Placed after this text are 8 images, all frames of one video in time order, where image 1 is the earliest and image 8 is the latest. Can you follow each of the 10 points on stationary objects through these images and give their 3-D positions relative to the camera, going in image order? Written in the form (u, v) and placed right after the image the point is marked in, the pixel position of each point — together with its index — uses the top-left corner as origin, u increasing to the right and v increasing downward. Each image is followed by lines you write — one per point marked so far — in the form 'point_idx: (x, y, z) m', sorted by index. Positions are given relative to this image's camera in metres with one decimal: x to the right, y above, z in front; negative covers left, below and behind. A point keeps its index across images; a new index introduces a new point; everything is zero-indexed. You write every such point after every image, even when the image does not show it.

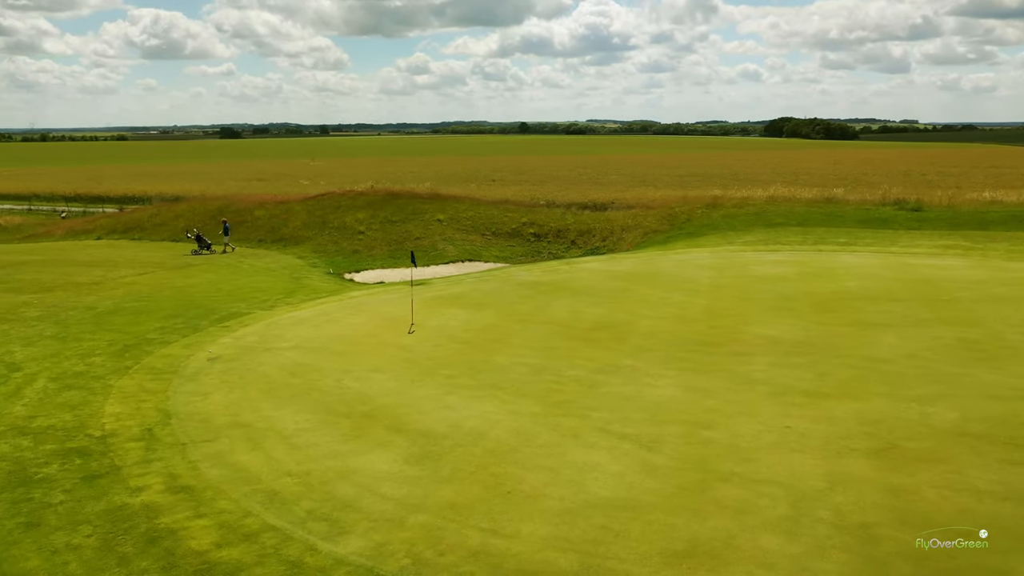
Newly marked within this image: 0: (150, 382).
0: (-4.9, -1.2, +11.2) m
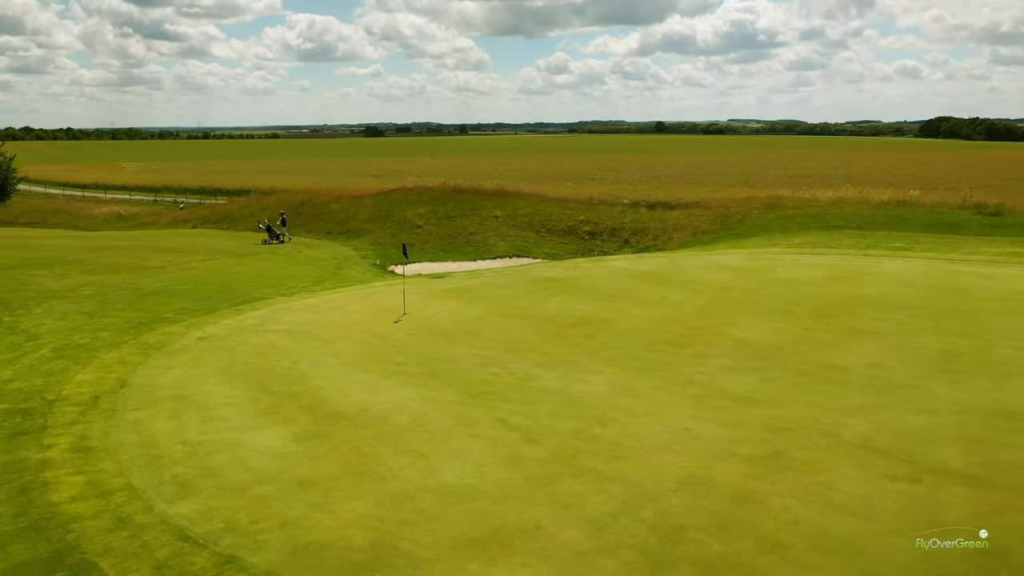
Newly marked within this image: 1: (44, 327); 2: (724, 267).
0: (-5.6, -1.0, +12.2) m
1: (-8.0, -0.7, +14.1) m
2: (+4.5, +0.4, +17.9) m
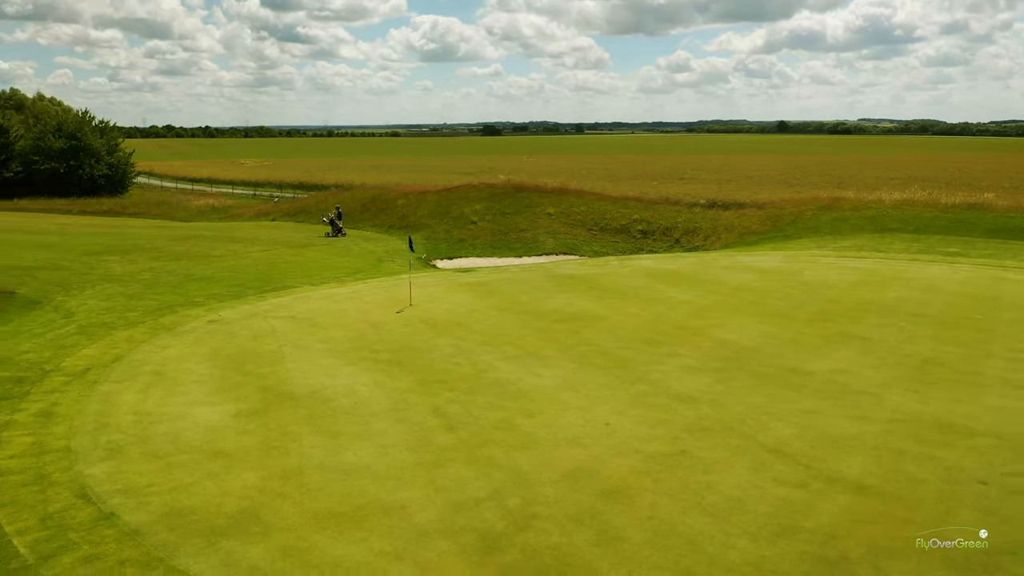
0: (-5.8, -0.7, +13.1) m
1: (-7.9, -0.3, +15.4) m
2: (+4.9, +0.4, +17.4) m
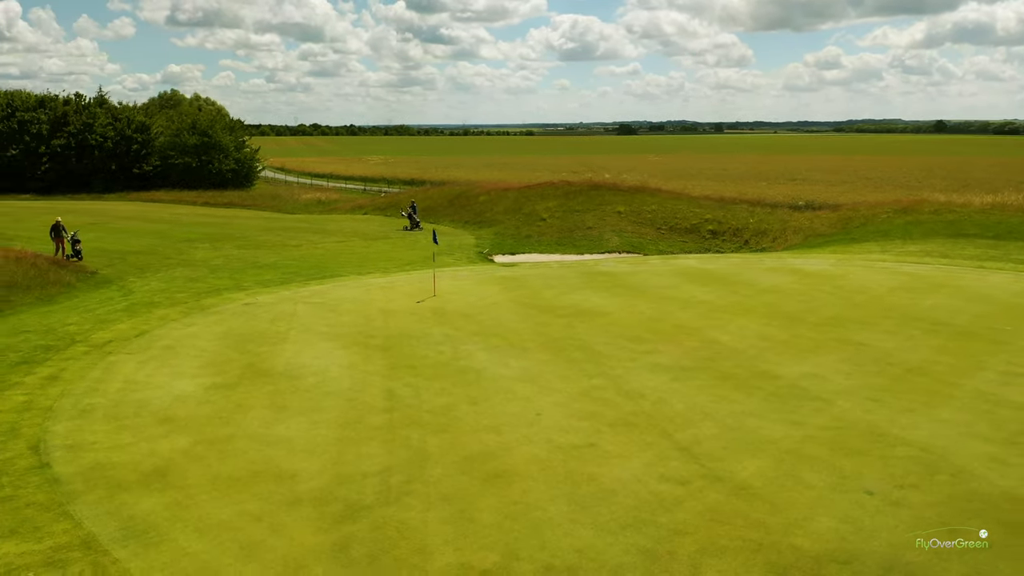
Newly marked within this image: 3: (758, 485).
0: (-5.8, -0.4, +14.3) m
1: (-7.4, 0.0, +16.9) m
2: (+5.6, +0.3, +16.8) m
3: (+2.0, -1.6, +6.8) m
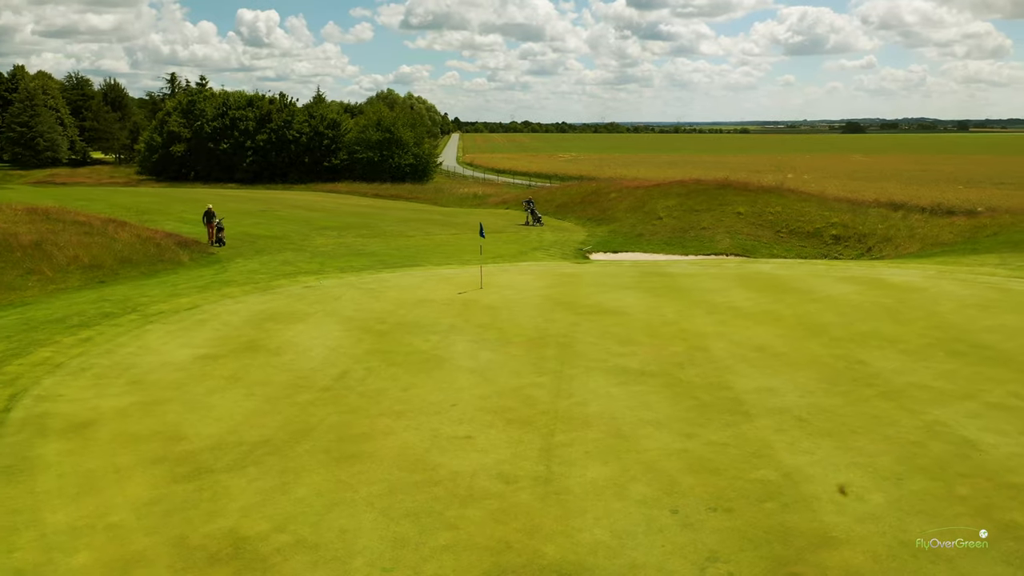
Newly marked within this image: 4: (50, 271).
0: (-5.1, -0.1, +15.8) m
1: (-6.1, +0.5, +18.7) m
2: (+6.5, +0.1, +15.4) m
3: (+0.5, -1.6, +6.6) m
4: (-9.0, +0.3, +16.2) m
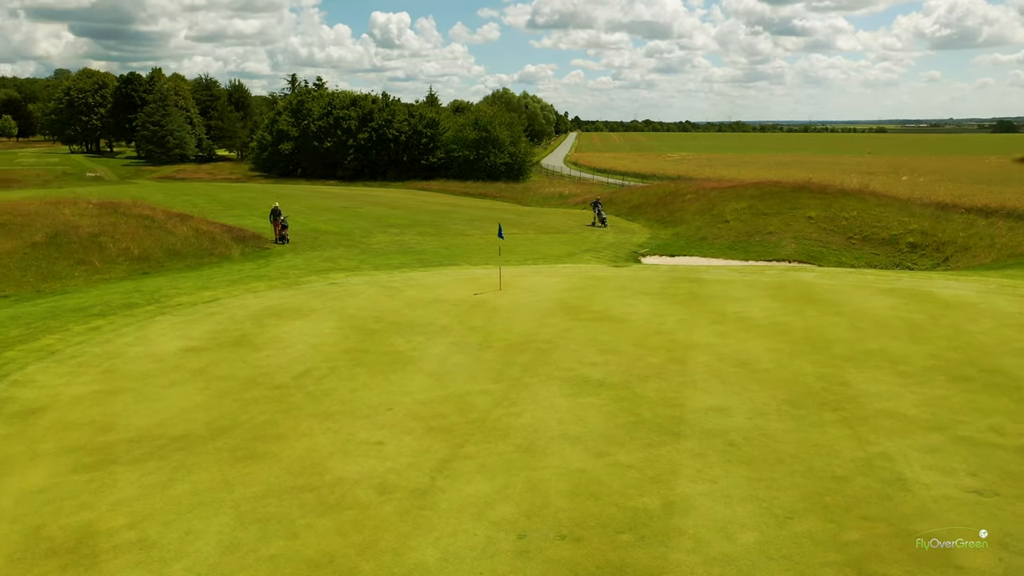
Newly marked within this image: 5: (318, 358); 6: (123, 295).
0: (-4.8, 0.0, +16.2) m
1: (-5.3, +0.6, +19.2) m
2: (+6.7, -0.1, +14.2) m
3: (-0.6, -1.7, +6.4) m
4: (-8.6, +0.5, +17.2) m
5: (-2.6, -0.9, +11.0) m
6: (-7.0, -0.1, +15.0) m
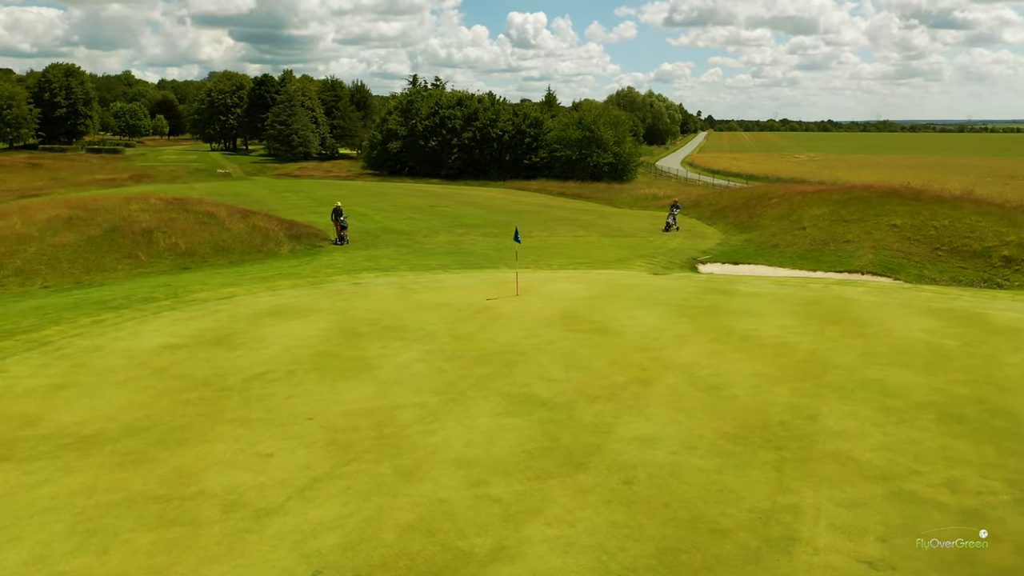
0: (-4.3, +0.1, +16.4) m
1: (-4.4, +0.6, +19.4) m
2: (+6.7, -0.4, +12.6) m
3: (-1.8, -1.8, +6.0) m
4: (-7.9, +0.7, +17.9) m
5: (-3.0, -1.0, +10.9) m
6: (-6.8, 0.0, +15.5) m
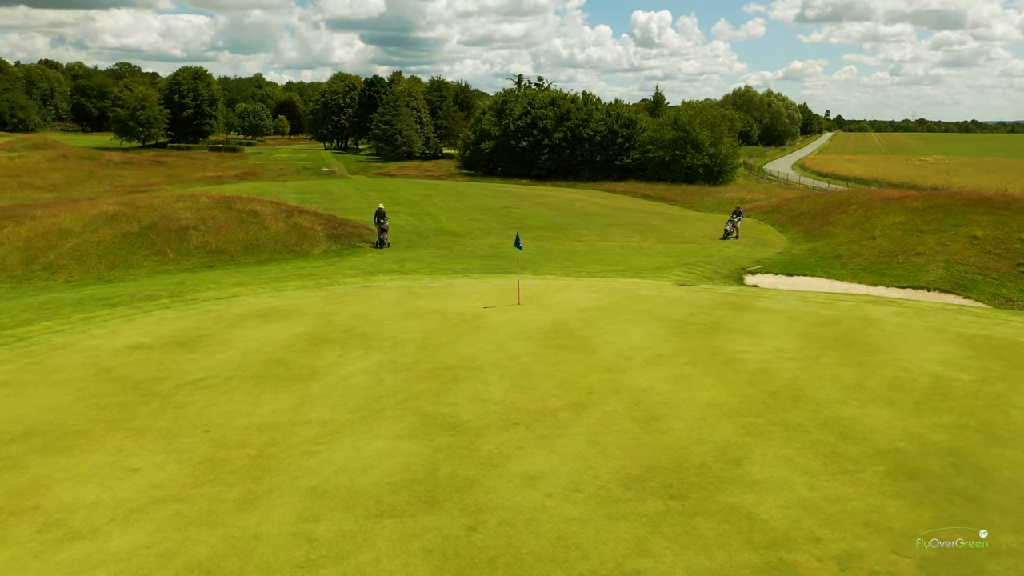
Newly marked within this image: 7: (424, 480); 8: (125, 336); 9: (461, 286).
0: (-4.1, +0.1, +16.2) m
1: (-3.7, +0.6, +19.3) m
2: (+6.3, -0.8, +11.0) m
3: (-3.1, -1.8, +5.6) m
4: (-7.4, +0.8, +18.3) m
5: (-3.6, -1.0, +10.6) m
6: (-6.6, 0.0, +15.7) m
7: (-0.7, -1.6, +6.9) m
8: (-5.7, -0.7, +12.1) m
9: (-1.0, 0.0, +16.3) m
